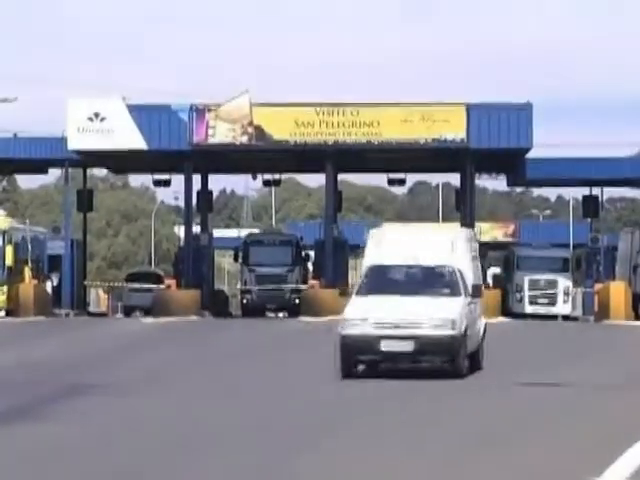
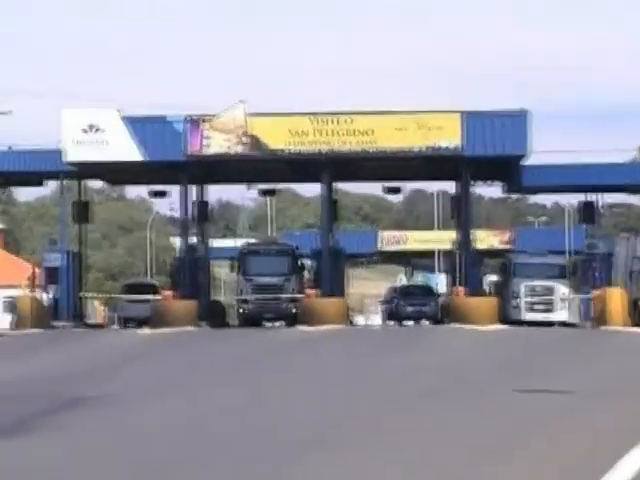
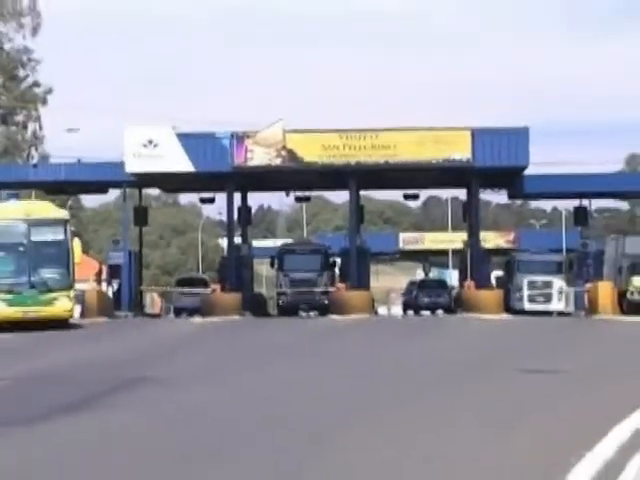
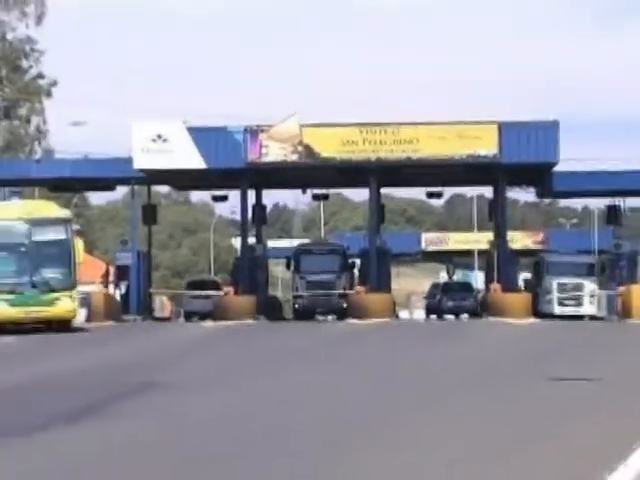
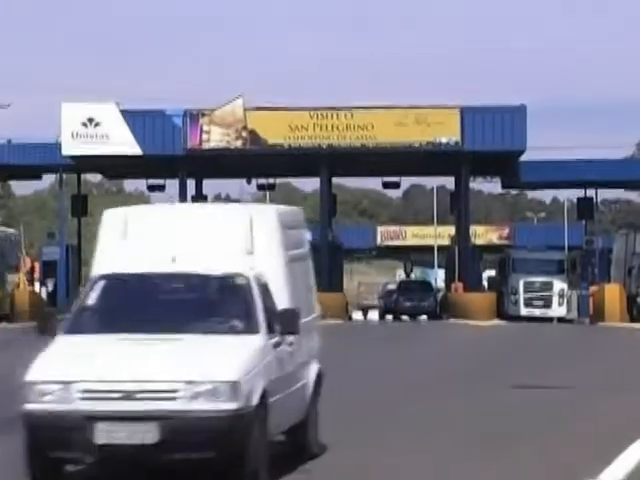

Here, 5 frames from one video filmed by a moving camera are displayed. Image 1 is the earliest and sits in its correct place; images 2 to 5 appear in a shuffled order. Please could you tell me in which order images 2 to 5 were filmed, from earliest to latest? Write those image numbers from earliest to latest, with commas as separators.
5, 2, 4, 3
